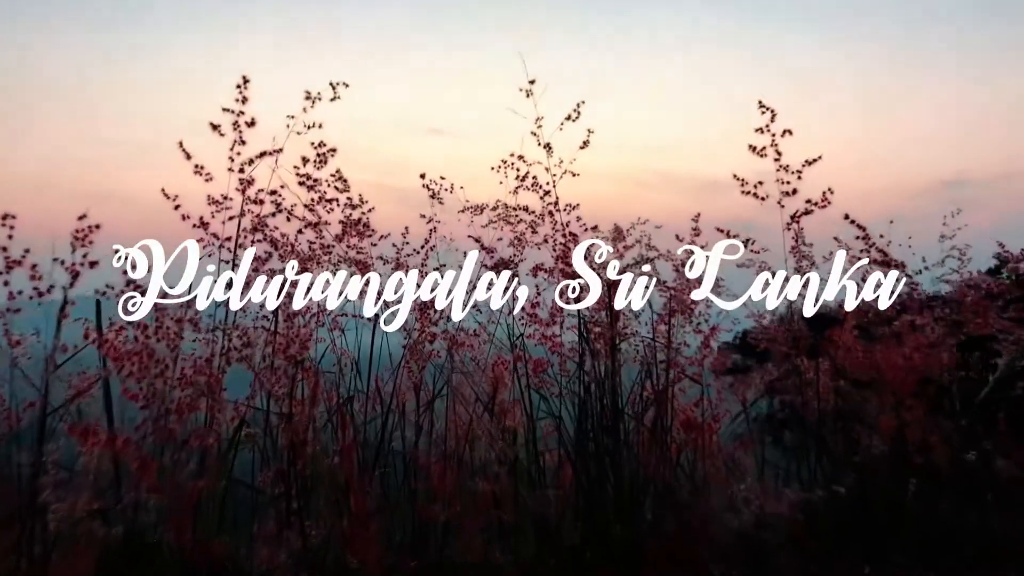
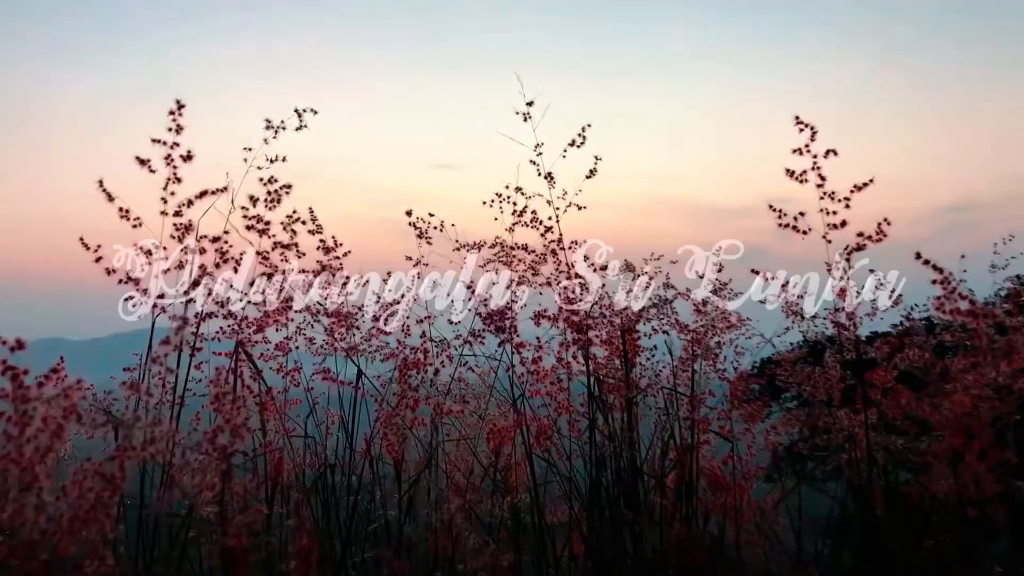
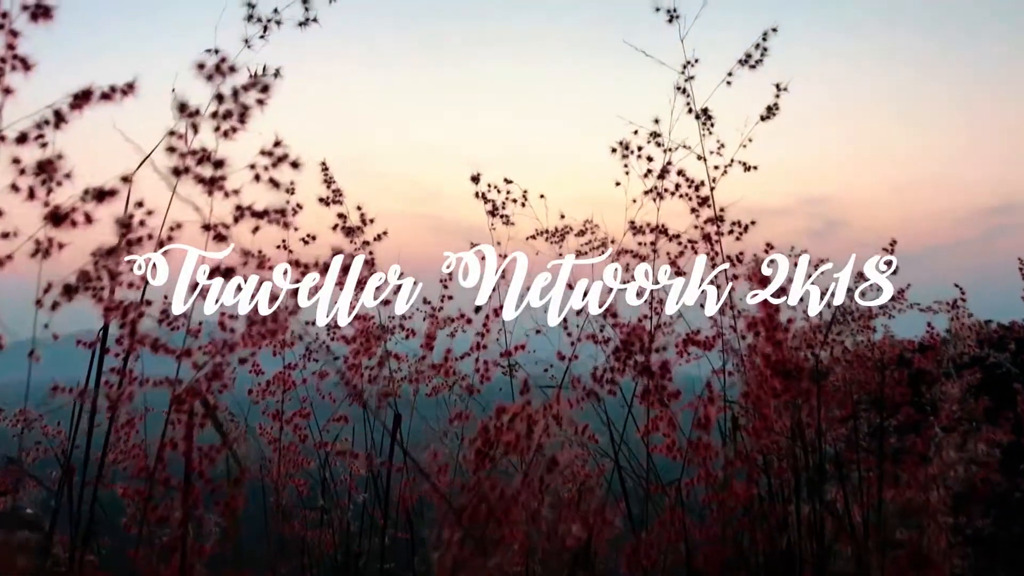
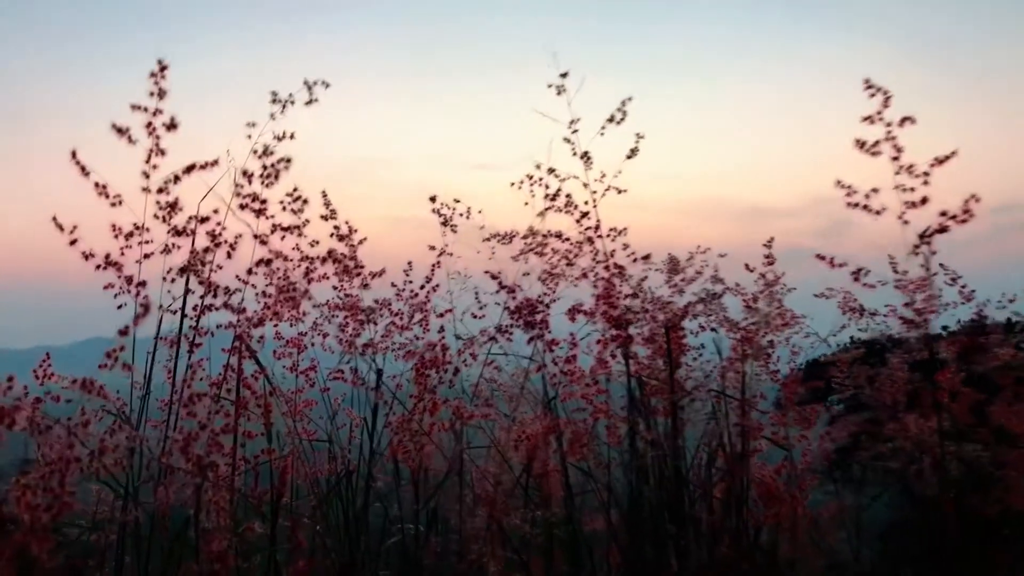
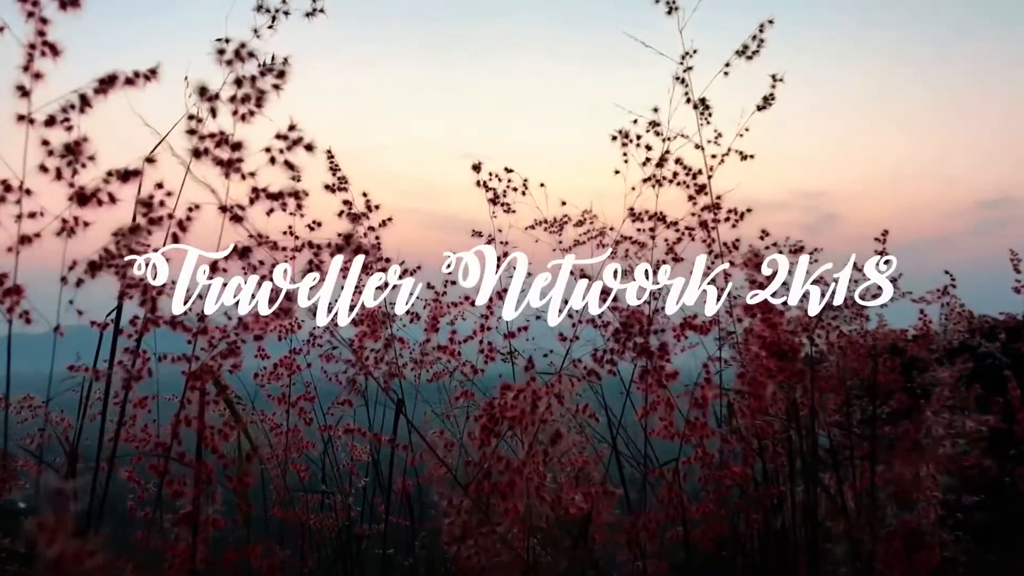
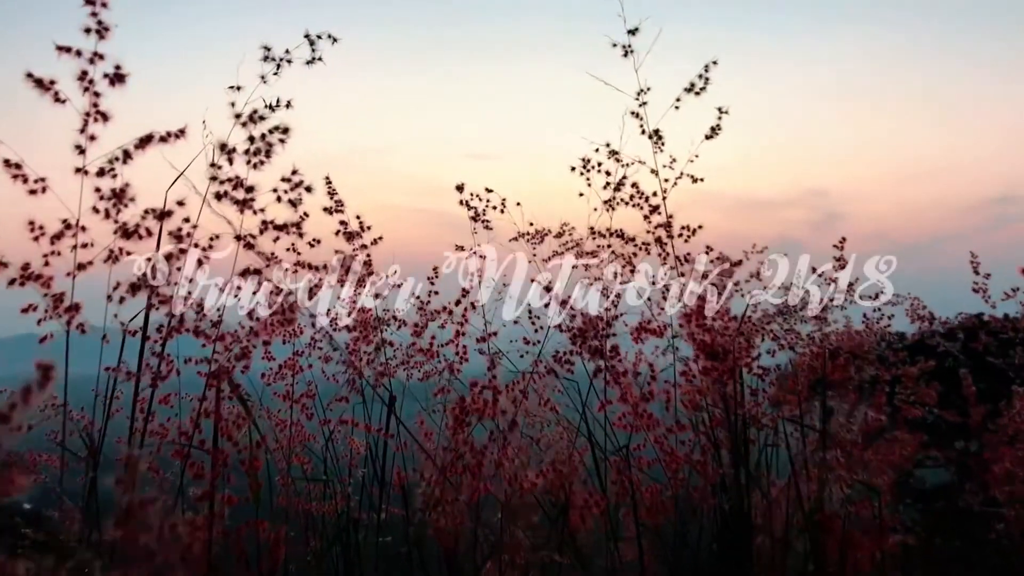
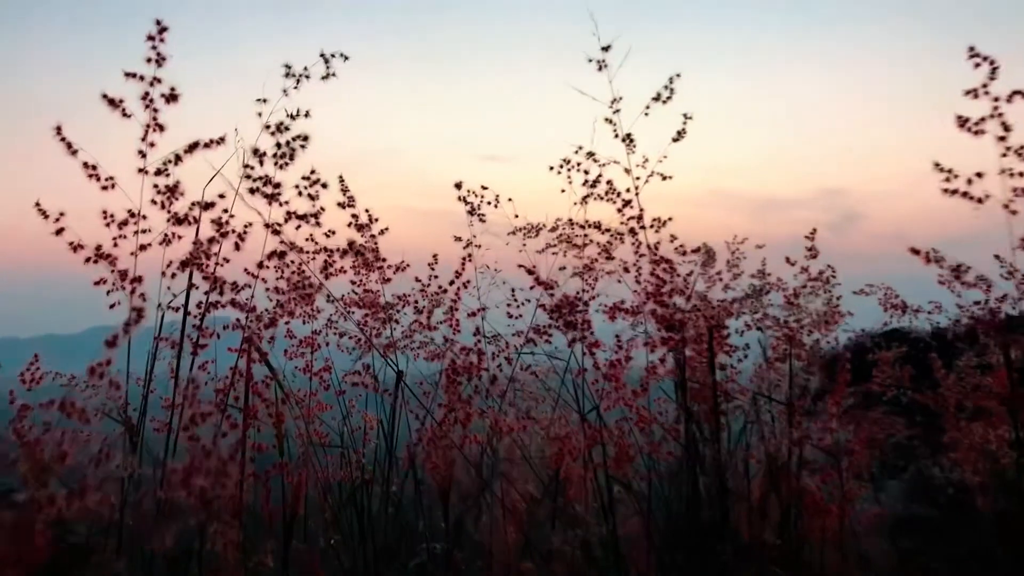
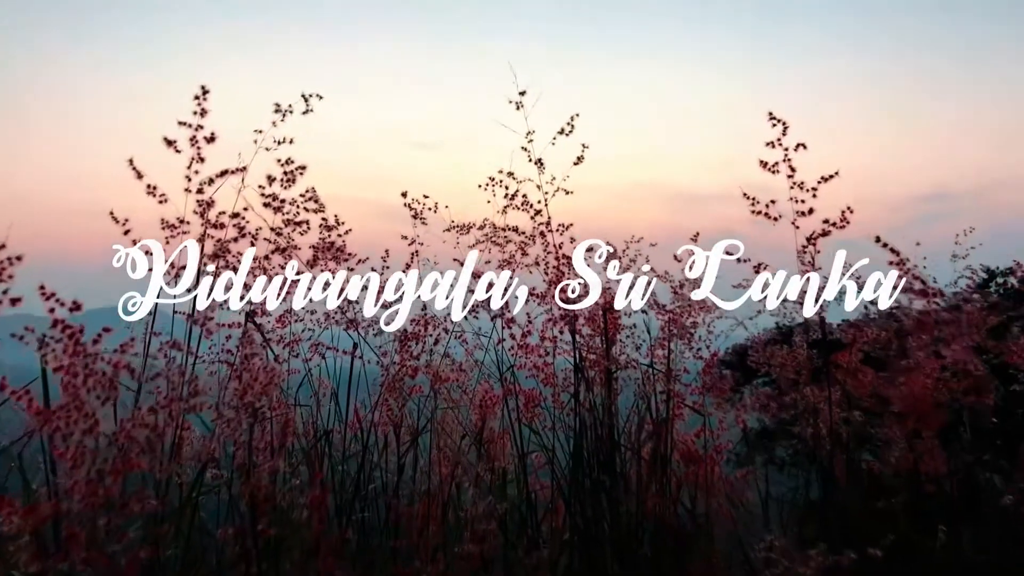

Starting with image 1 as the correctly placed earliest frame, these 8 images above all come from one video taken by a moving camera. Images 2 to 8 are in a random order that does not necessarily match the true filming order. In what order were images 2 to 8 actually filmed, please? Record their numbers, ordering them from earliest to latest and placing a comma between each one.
8, 2, 4, 7, 6, 5, 3
